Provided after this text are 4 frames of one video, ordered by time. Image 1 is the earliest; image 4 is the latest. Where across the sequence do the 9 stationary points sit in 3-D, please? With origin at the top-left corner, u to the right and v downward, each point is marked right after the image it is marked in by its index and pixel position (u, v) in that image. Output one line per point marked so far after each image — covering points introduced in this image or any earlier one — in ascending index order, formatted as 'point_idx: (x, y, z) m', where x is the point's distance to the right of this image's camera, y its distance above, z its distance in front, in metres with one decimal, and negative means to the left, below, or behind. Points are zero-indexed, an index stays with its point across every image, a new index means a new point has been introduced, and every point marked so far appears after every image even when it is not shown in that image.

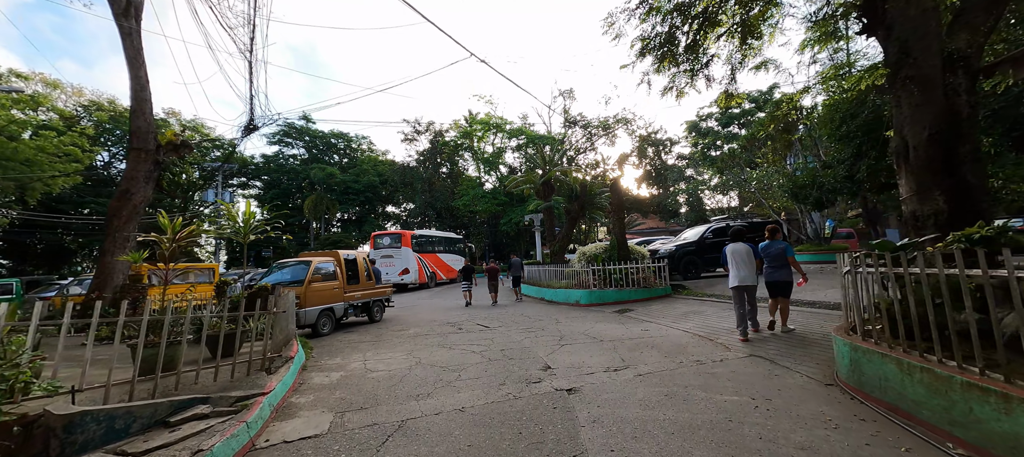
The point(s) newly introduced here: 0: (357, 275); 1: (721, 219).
0: (-4.1, -1.2, +9.8) m
1: (+7.6, +0.3, +13.8) m
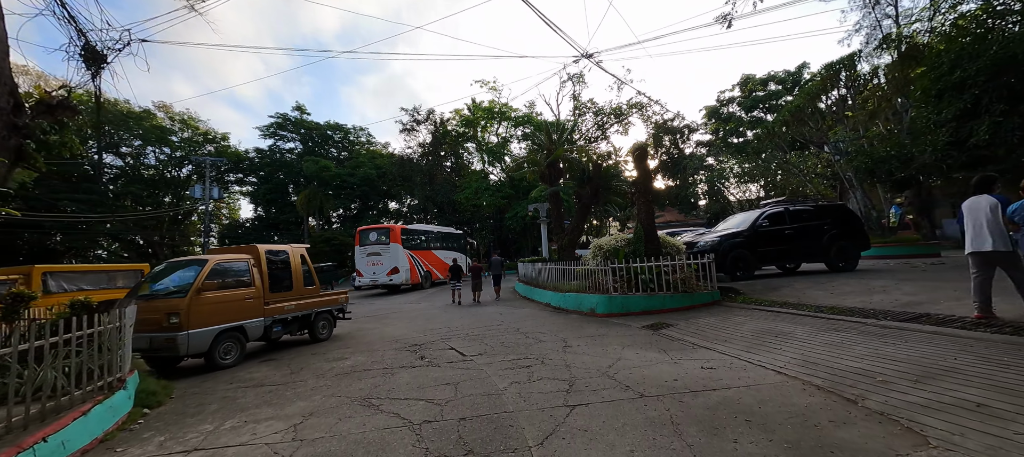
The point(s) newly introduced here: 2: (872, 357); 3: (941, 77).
0: (-4.3, -1.0, +7.2) m
1: (+7.5, +0.7, +10.8) m
2: (+3.9, -1.4, +4.1) m
3: (+10.4, +3.7, +9.1) m
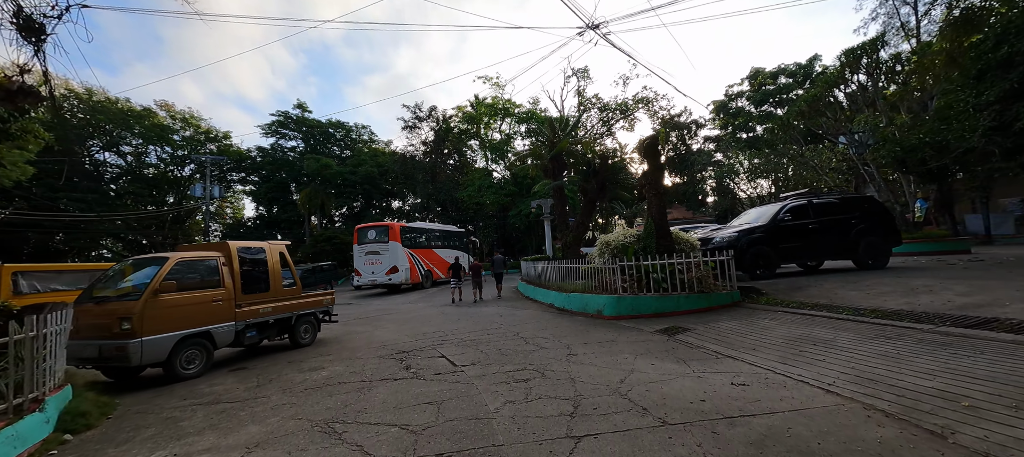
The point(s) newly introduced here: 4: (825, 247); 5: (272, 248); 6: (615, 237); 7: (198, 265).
0: (-4.3, -0.9, +6.6) m
1: (+7.6, +0.9, +10.0) m
2: (+3.9, -1.3, +3.4) m
3: (+10.4, +3.8, +8.3) m
4: (+7.7, -0.4, +9.3) m
5: (-4.3, -0.4, +6.8) m
6: (+2.5, -0.2, +9.3) m
7: (-4.7, -0.5, +5.6) m
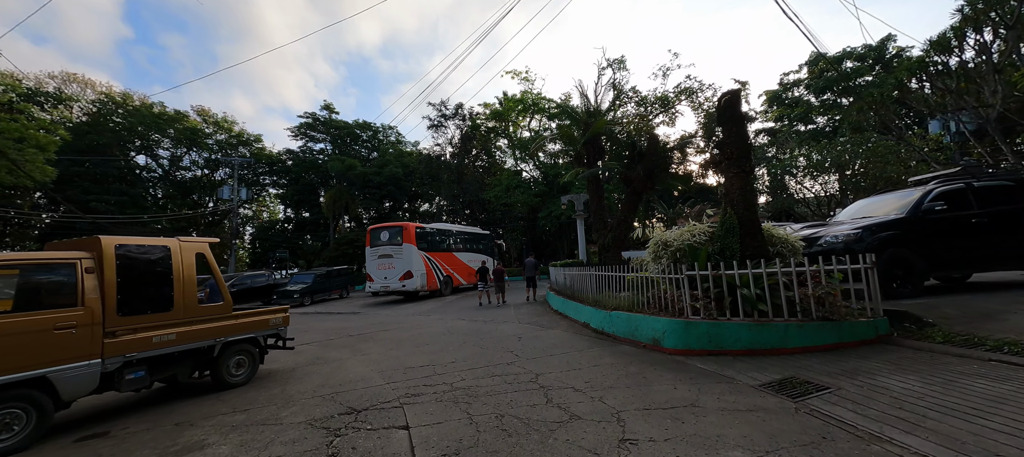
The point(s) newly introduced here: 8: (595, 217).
0: (-4.1, -0.8, +4.5) m
1: (+8.0, +1.0, +7.0) m
2: (+3.7, -1.1, +0.7) m
3: (+10.6, +3.9, +5.1) m
4: (+8.1, -0.4, +6.3) m
5: (-4.2, -0.2, +4.8) m
6: (+2.9, -0.1, +6.7) m
7: (-4.6, -0.4, +3.7) m
8: (+2.9, +0.4, +13.1) m
